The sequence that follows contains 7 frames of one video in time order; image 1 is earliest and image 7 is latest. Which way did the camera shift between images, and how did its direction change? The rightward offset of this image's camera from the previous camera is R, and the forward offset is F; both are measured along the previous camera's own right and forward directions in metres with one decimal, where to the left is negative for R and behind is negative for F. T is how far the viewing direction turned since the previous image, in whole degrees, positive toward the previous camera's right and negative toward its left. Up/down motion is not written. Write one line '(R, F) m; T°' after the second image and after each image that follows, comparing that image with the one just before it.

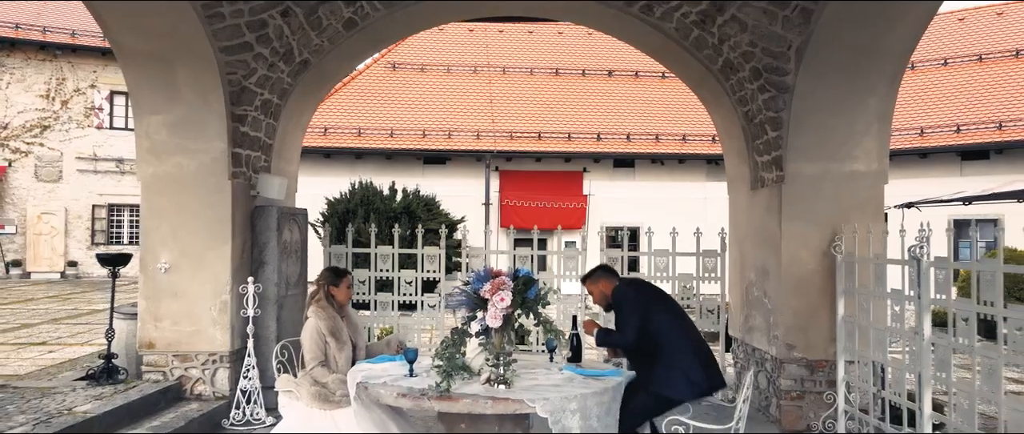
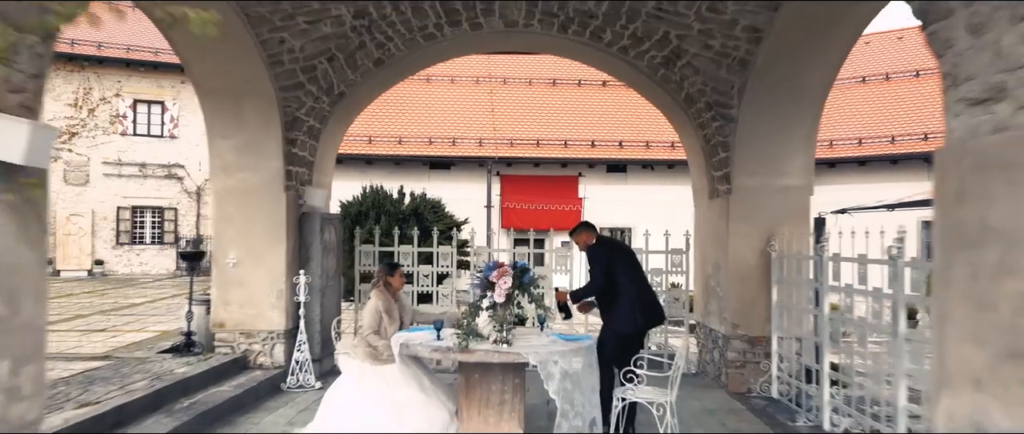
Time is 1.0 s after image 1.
(0.0, -1.1) m; 0°
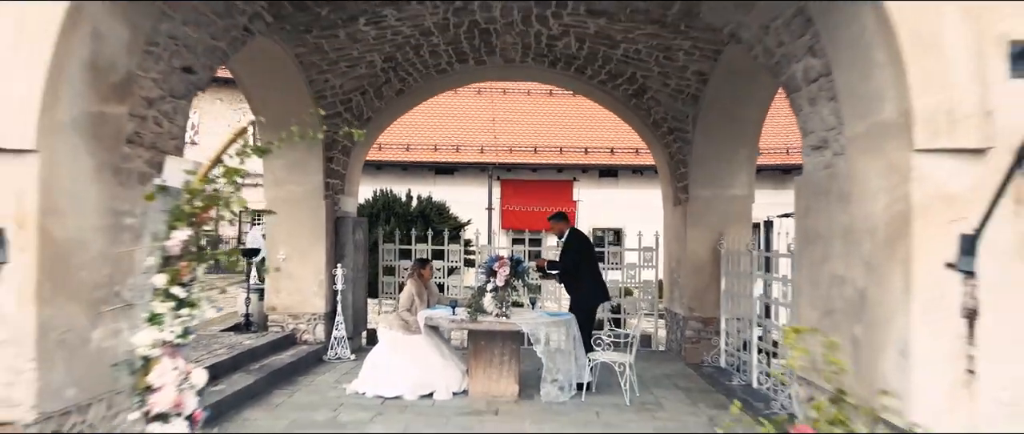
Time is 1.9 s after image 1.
(+0.1, -1.3) m; 0°
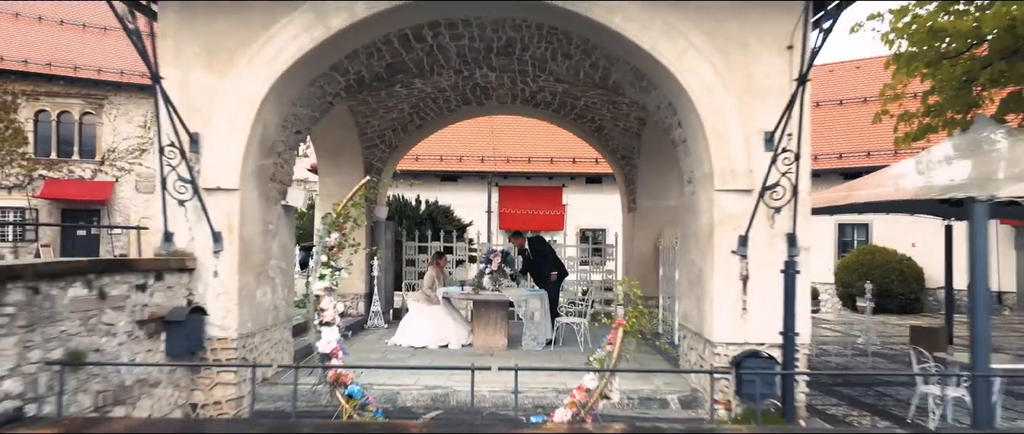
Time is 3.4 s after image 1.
(+0.4, -2.4) m; 0°
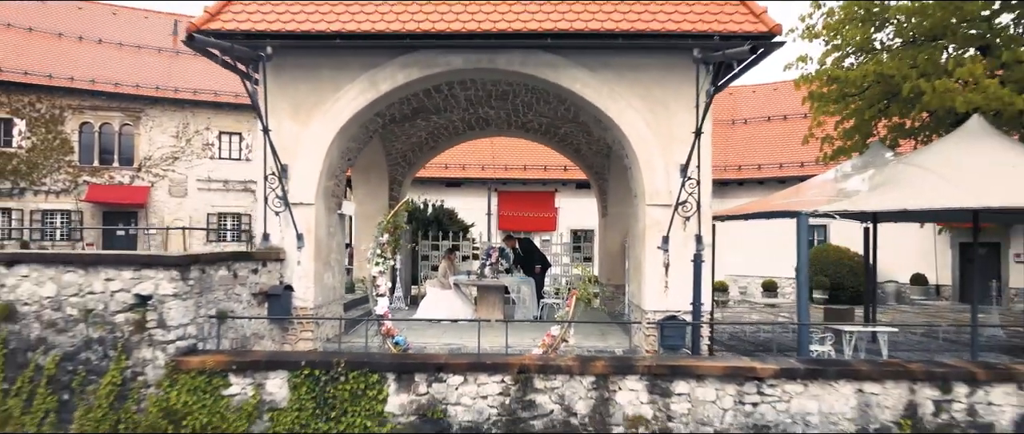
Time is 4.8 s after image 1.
(+0.3, -2.3) m; 0°
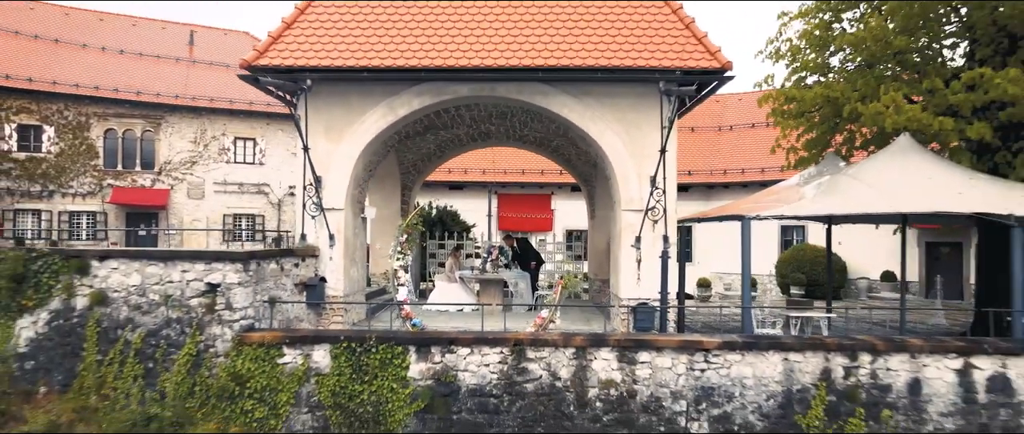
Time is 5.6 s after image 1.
(+0.1, -1.5) m; 0°
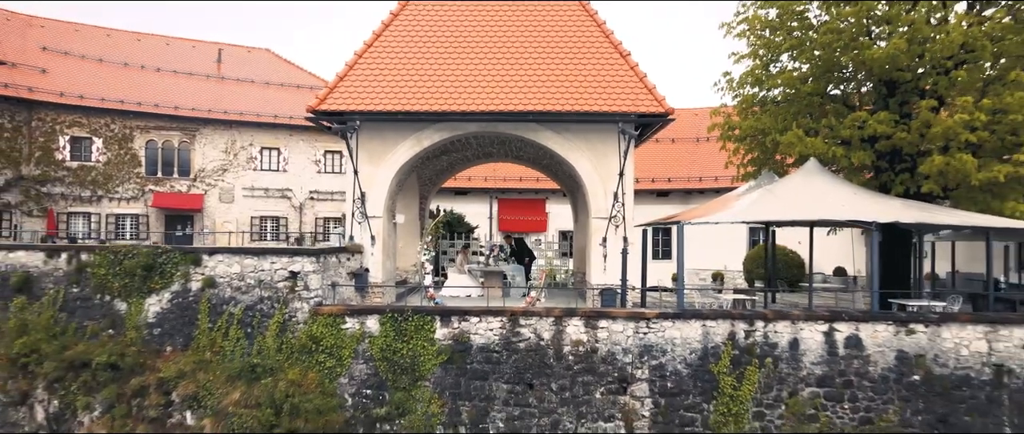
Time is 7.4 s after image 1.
(+0.2, -2.9) m; 0°
